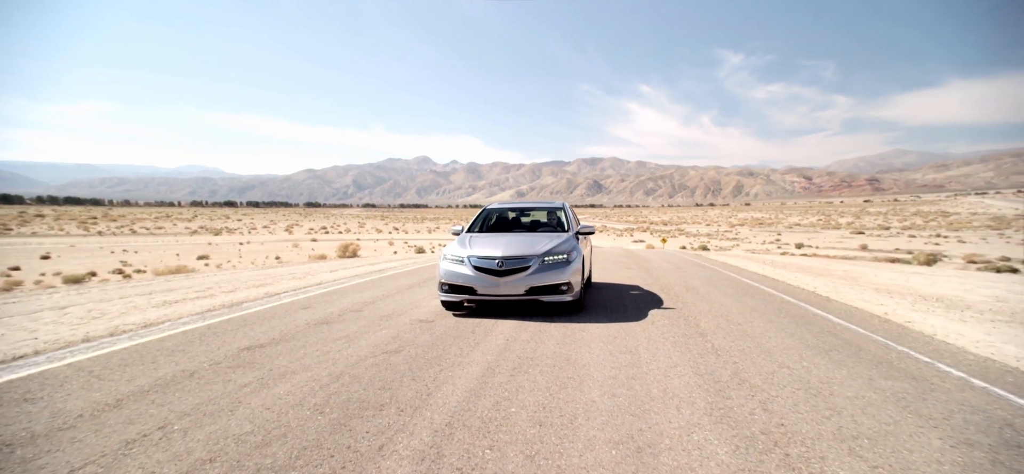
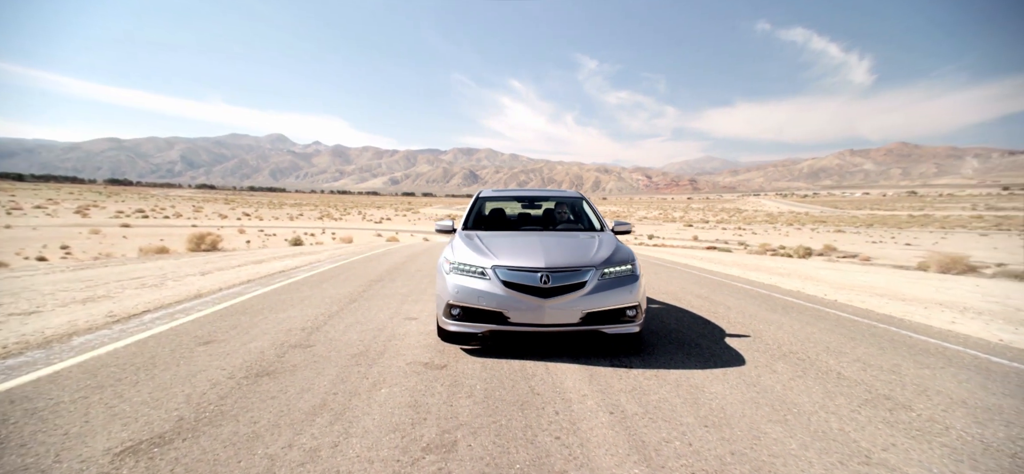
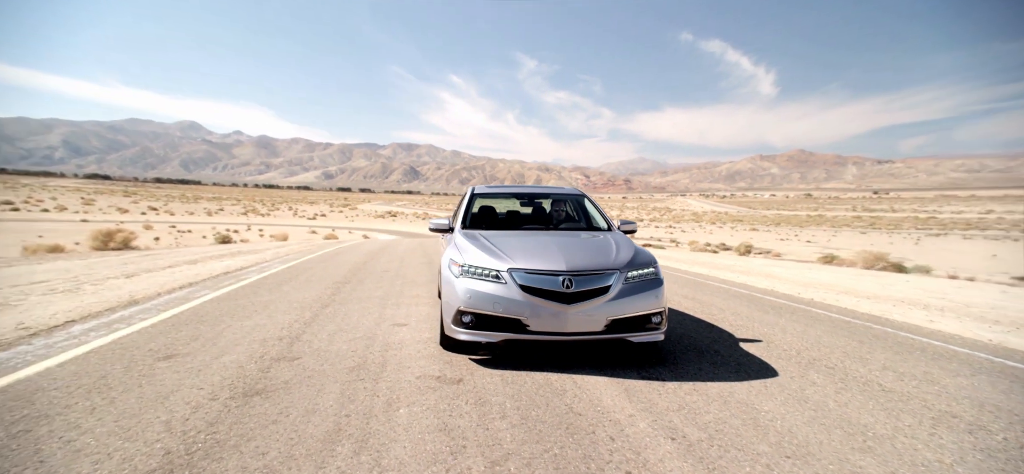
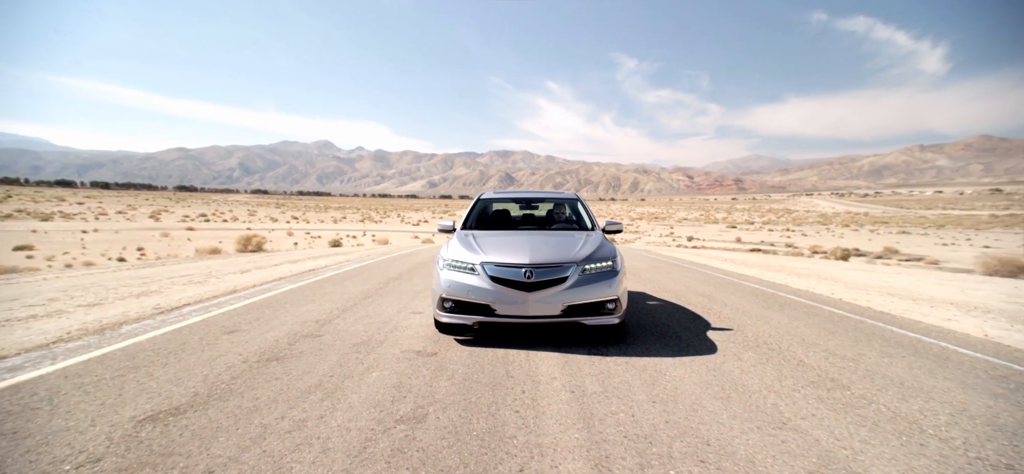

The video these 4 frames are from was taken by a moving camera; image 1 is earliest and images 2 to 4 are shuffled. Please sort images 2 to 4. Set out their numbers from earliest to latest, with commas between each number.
4, 2, 3
